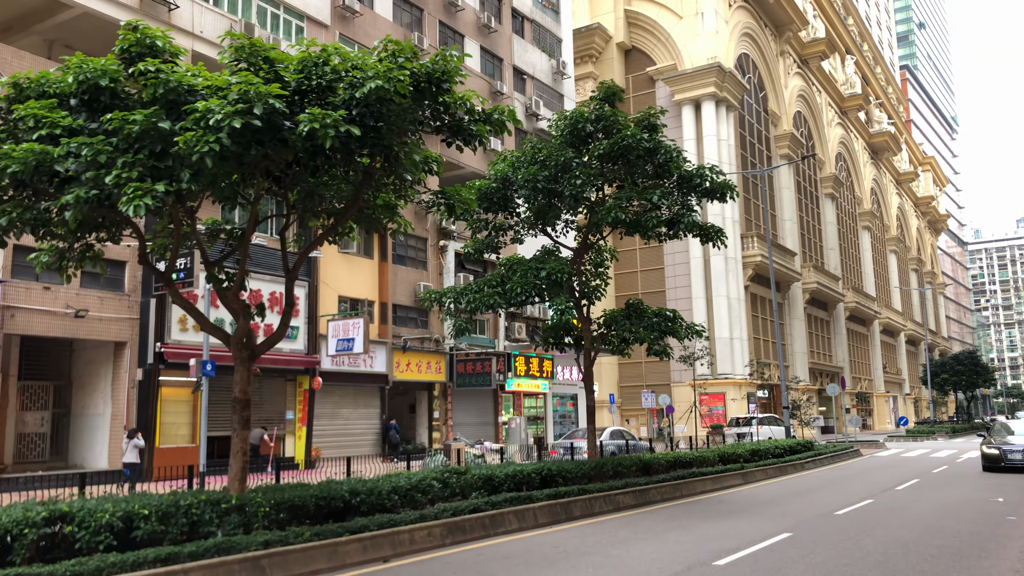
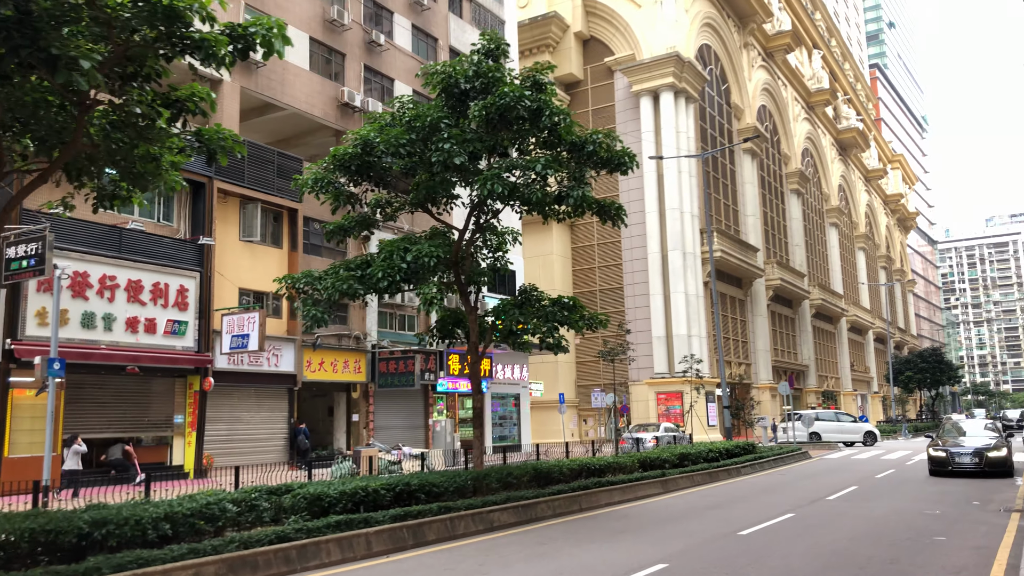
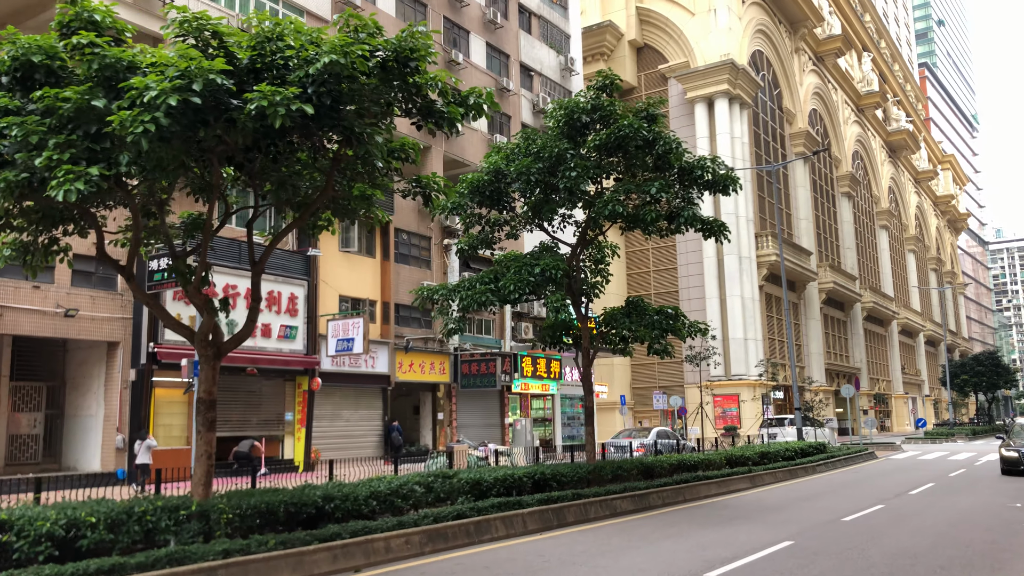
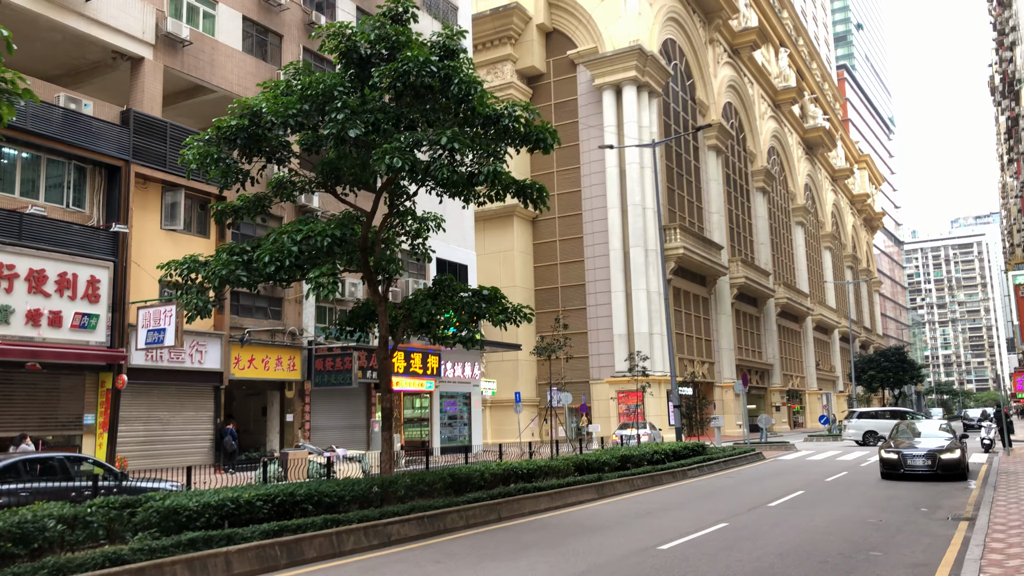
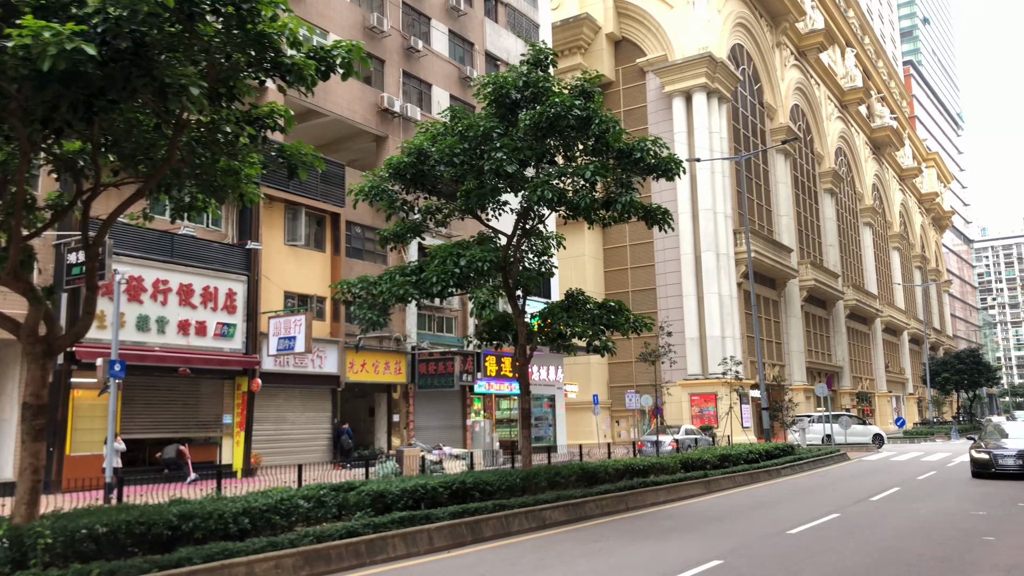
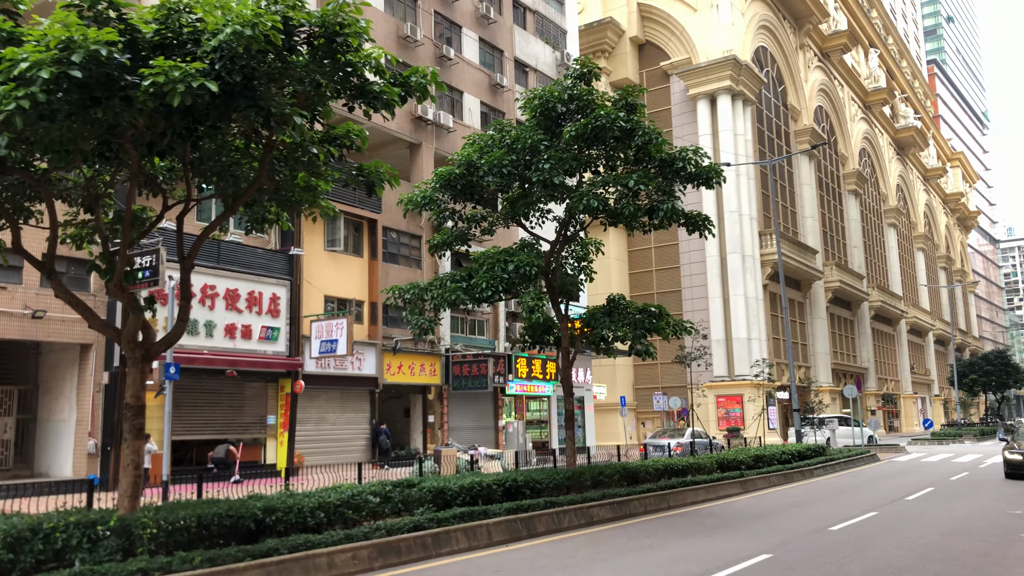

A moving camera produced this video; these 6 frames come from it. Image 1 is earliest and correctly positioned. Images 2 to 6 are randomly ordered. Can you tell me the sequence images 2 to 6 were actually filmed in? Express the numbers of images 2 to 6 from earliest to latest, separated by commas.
3, 6, 5, 2, 4
